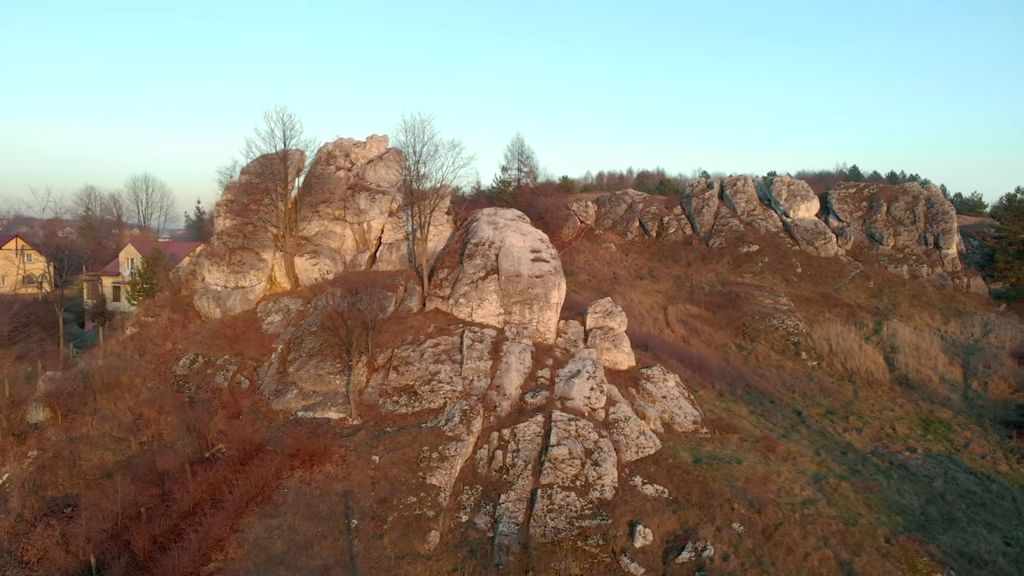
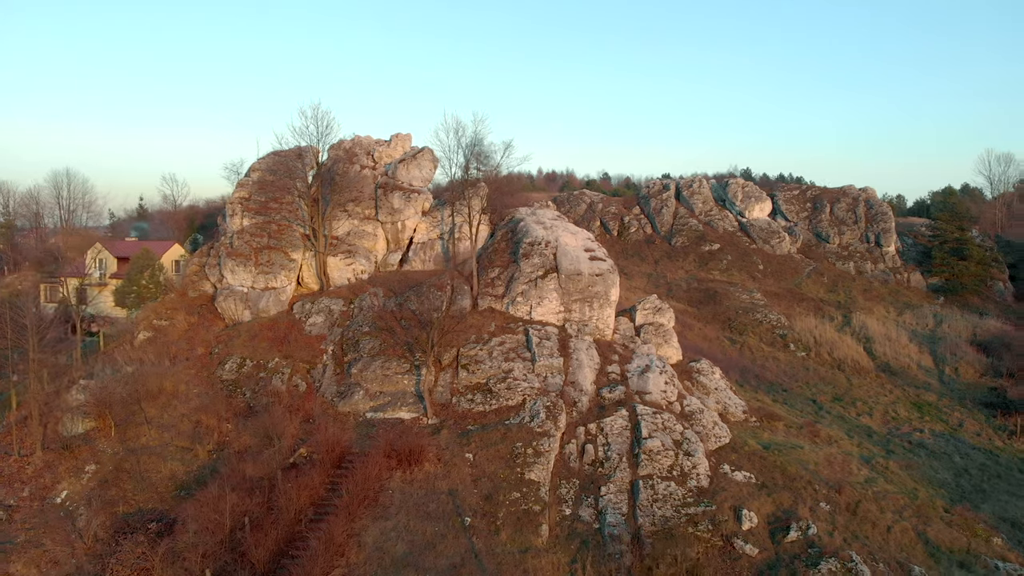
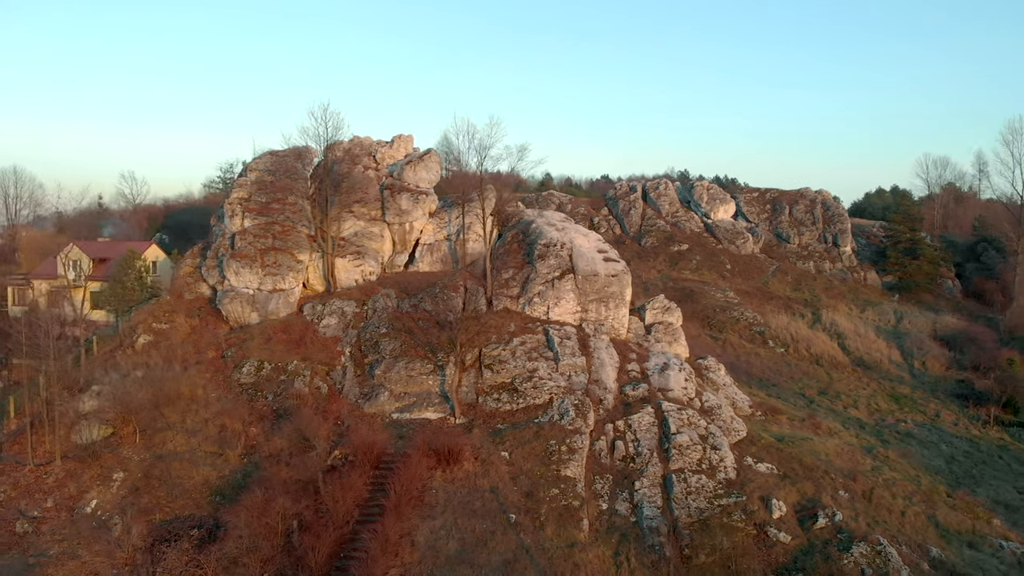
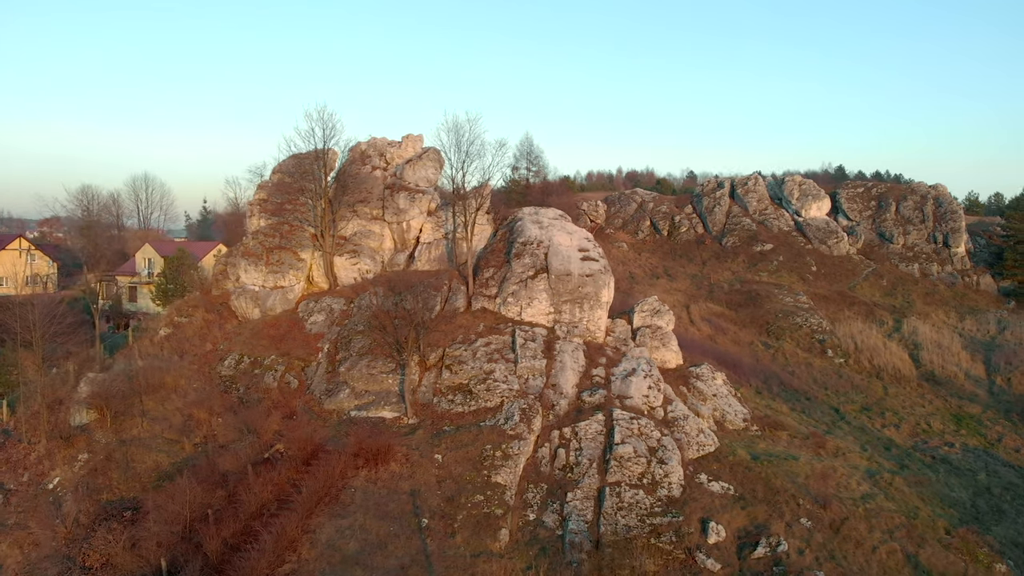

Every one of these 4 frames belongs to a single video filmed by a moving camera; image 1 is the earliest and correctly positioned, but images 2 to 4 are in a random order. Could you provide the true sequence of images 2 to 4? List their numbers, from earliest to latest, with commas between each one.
4, 2, 3
